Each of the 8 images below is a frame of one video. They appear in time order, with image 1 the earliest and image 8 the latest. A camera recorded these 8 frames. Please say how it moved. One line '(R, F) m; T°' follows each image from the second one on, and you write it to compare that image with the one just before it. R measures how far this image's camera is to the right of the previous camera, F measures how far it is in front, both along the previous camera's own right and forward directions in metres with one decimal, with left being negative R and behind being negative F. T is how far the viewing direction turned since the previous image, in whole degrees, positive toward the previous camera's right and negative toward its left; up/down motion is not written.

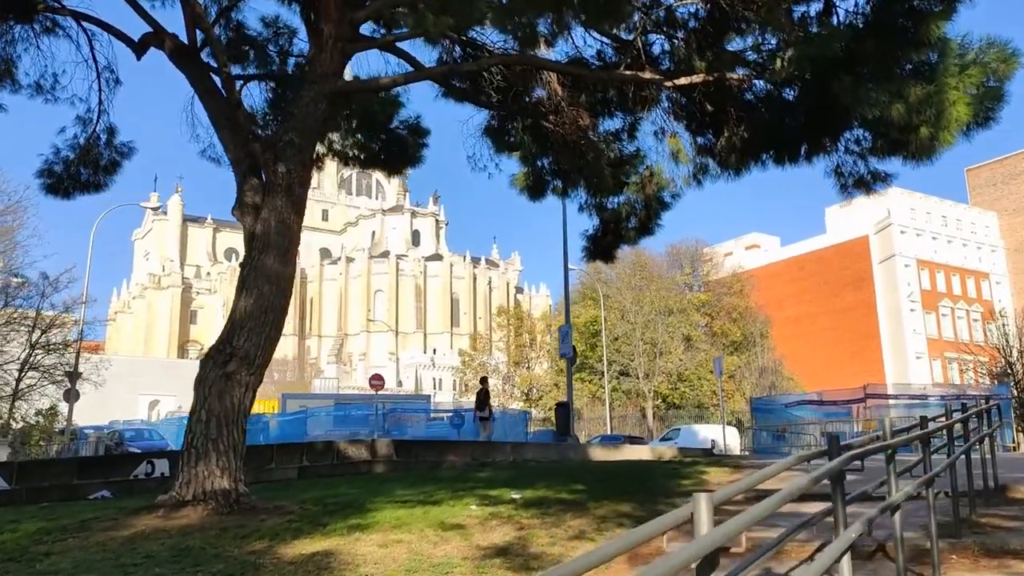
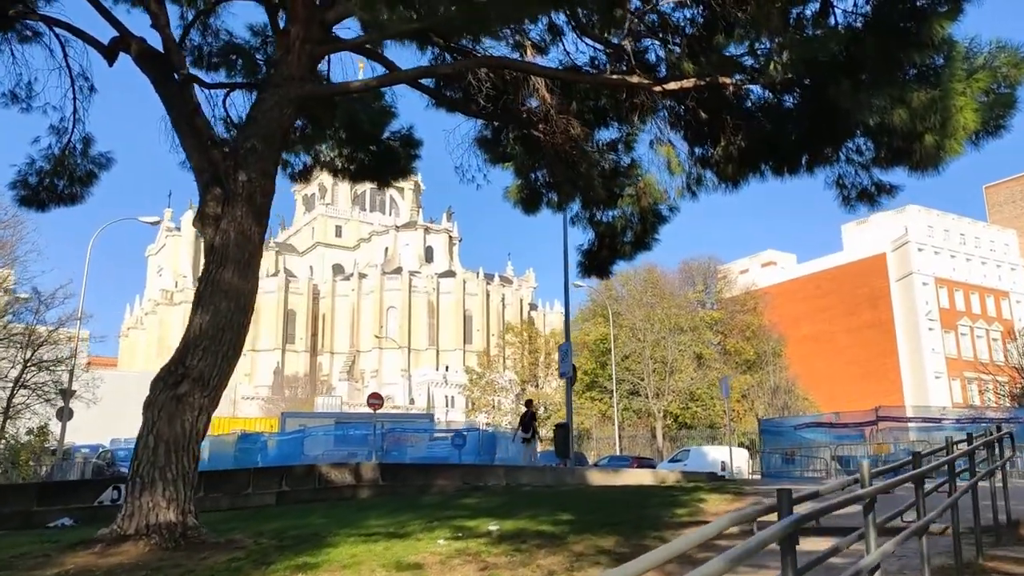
(+0.4, +0.6) m; -1°
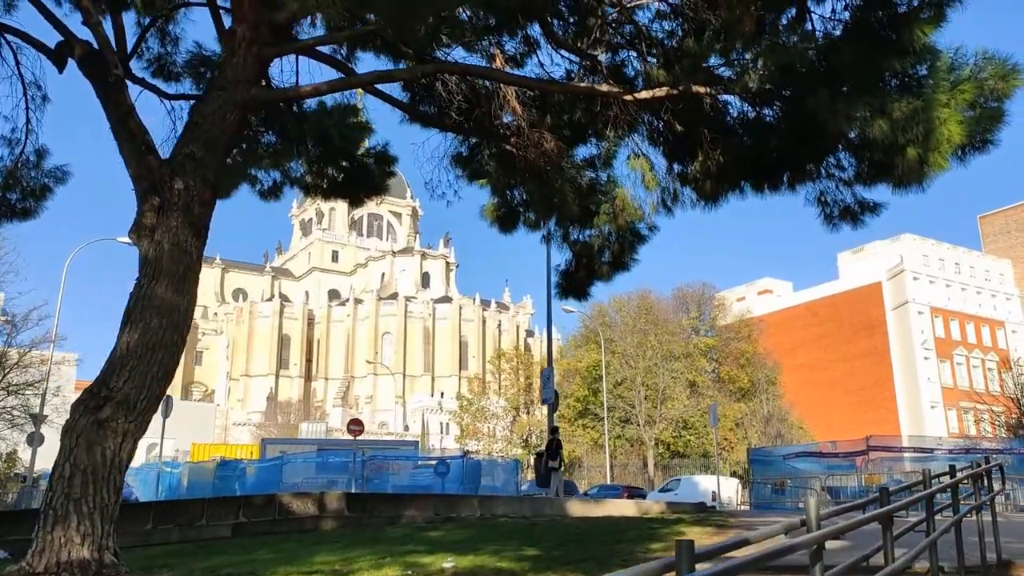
(+0.4, +0.6) m; 0°
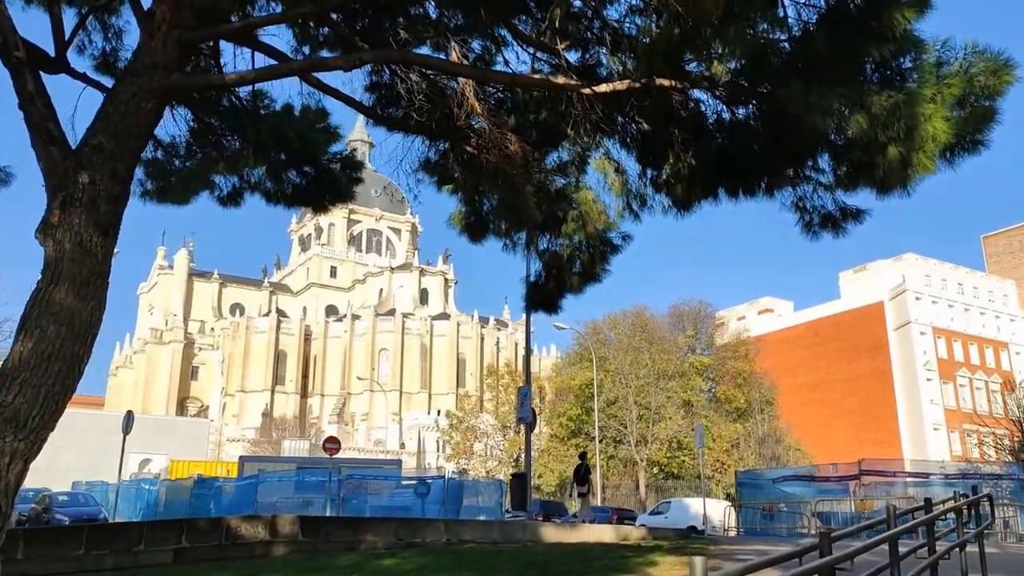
(+0.5, +0.7) m; 0°
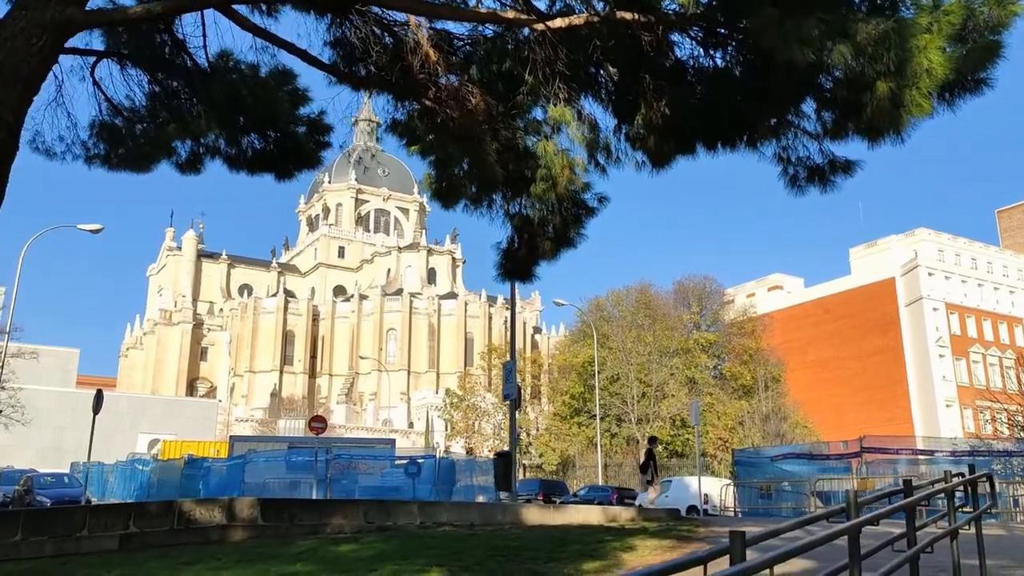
(+0.6, +0.8) m; -1°
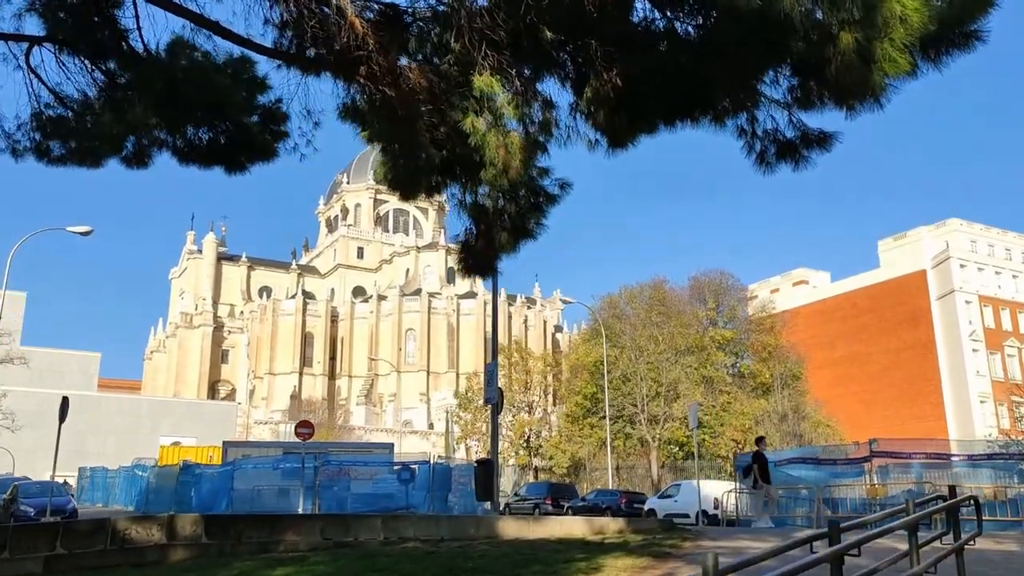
(+0.9, +1.0) m; -2°
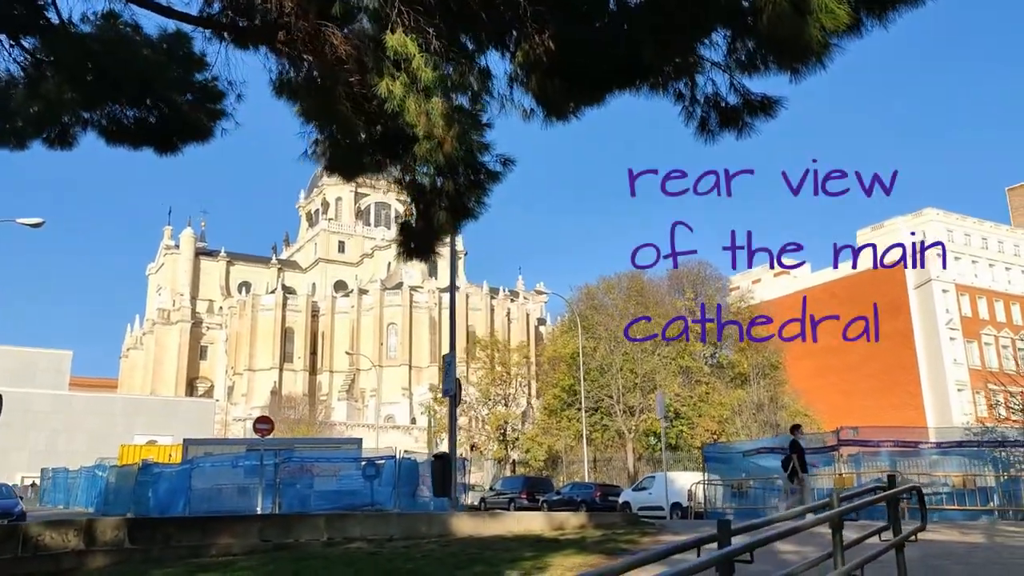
(+0.5, +0.6) m; +1°
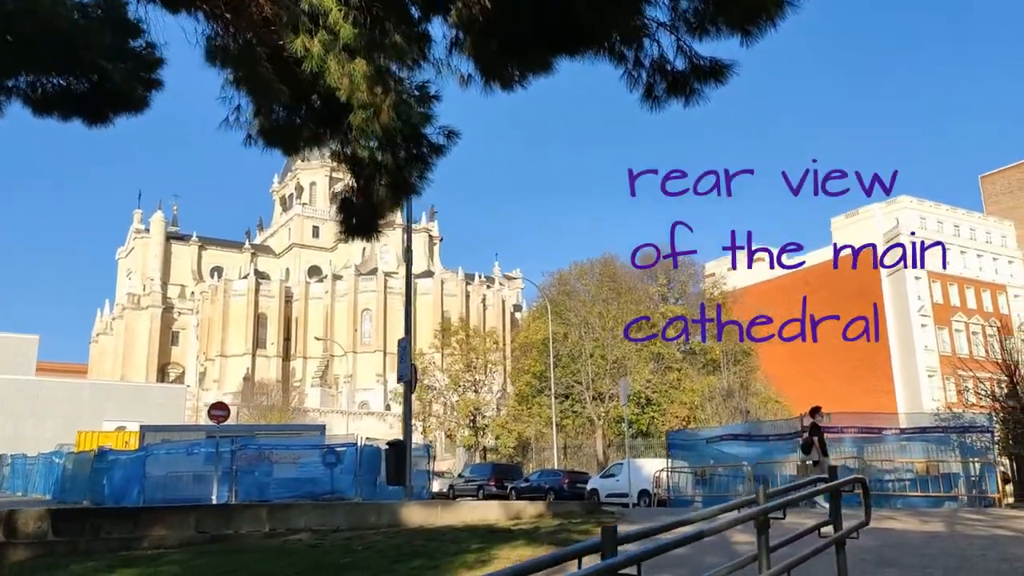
(+0.4, +0.5) m; +1°
